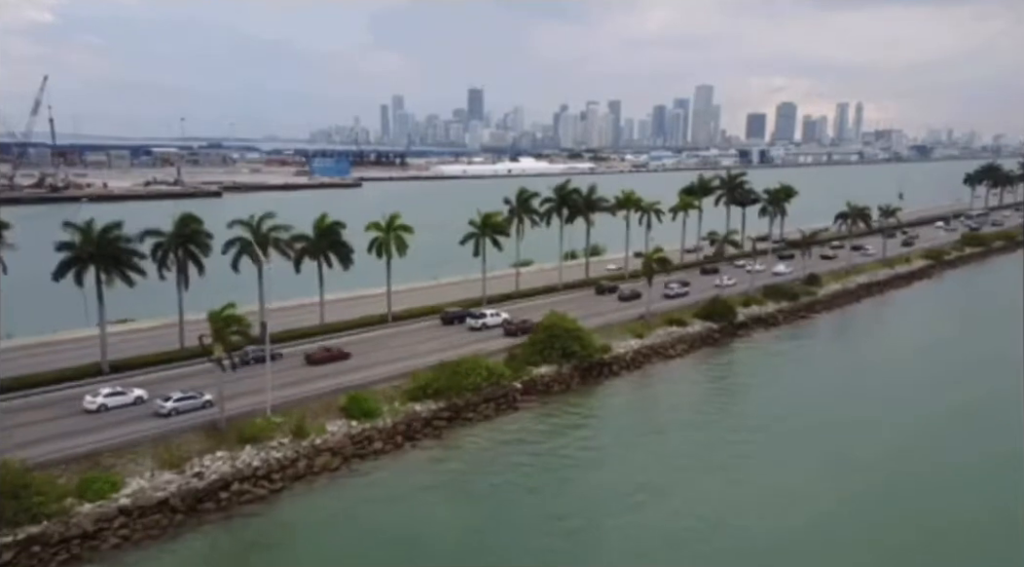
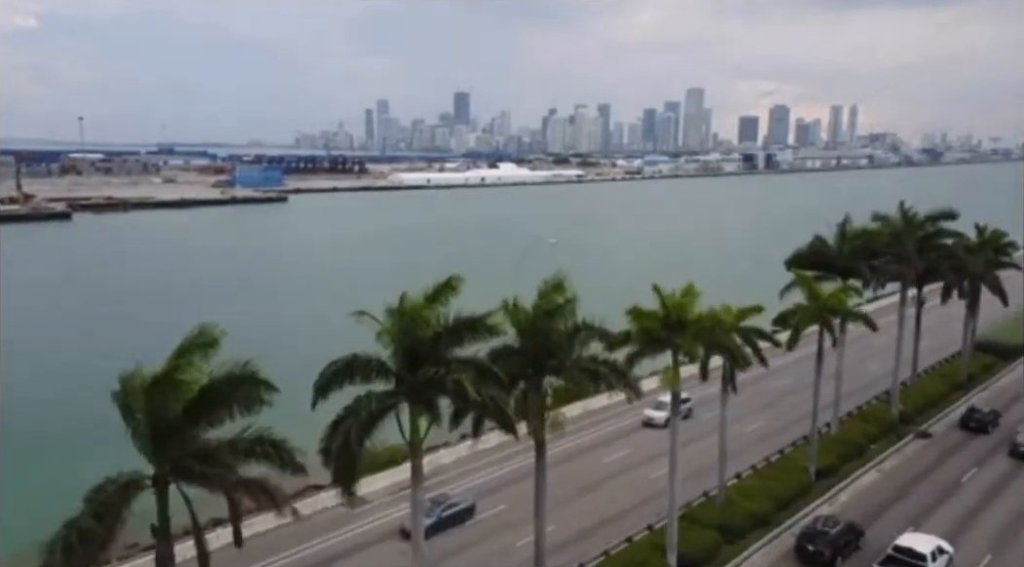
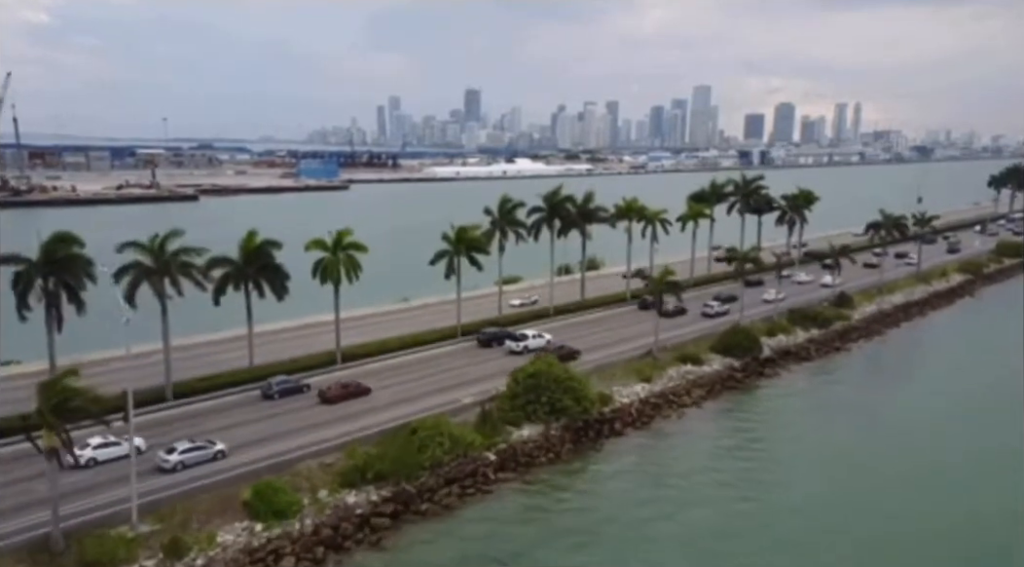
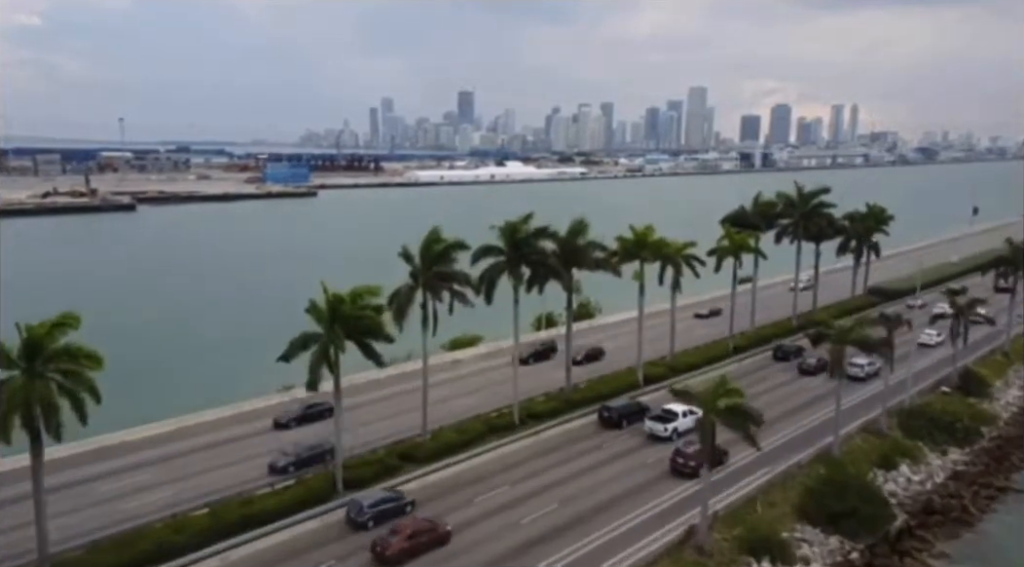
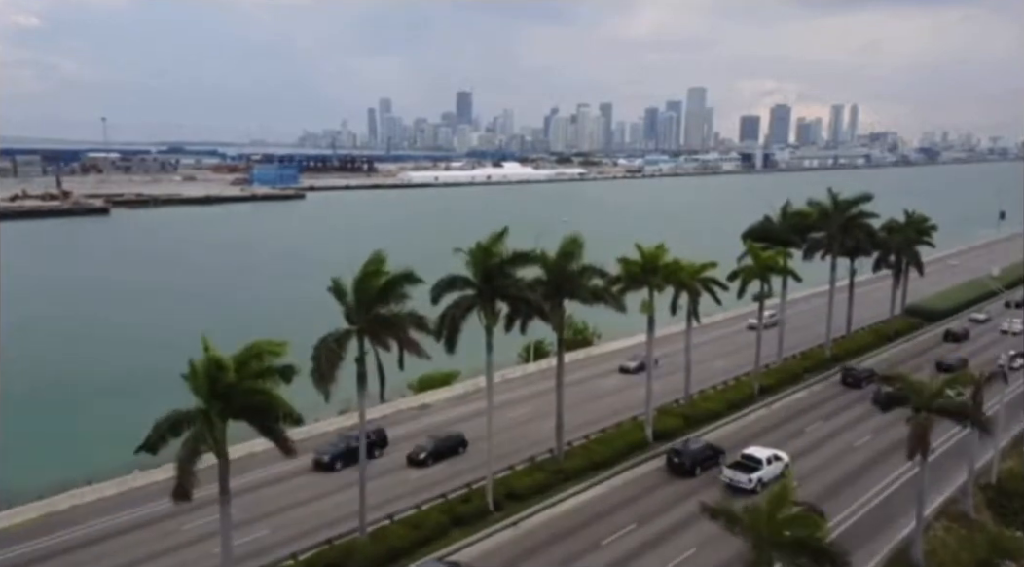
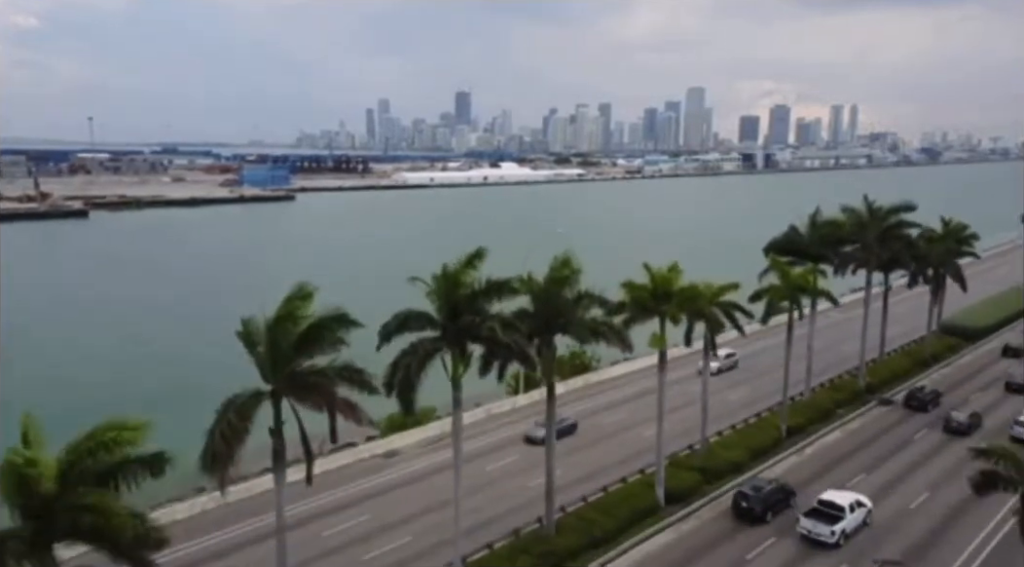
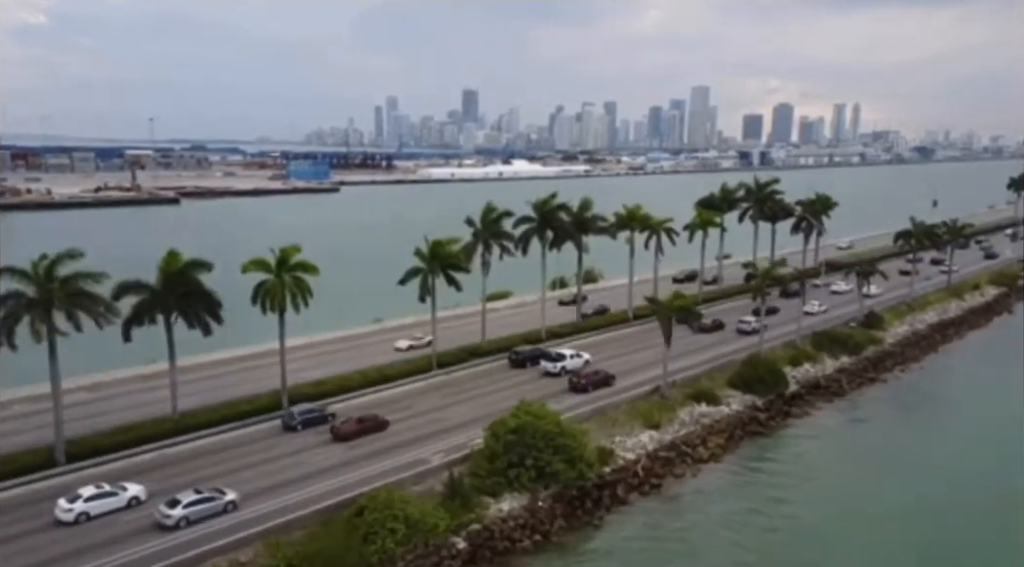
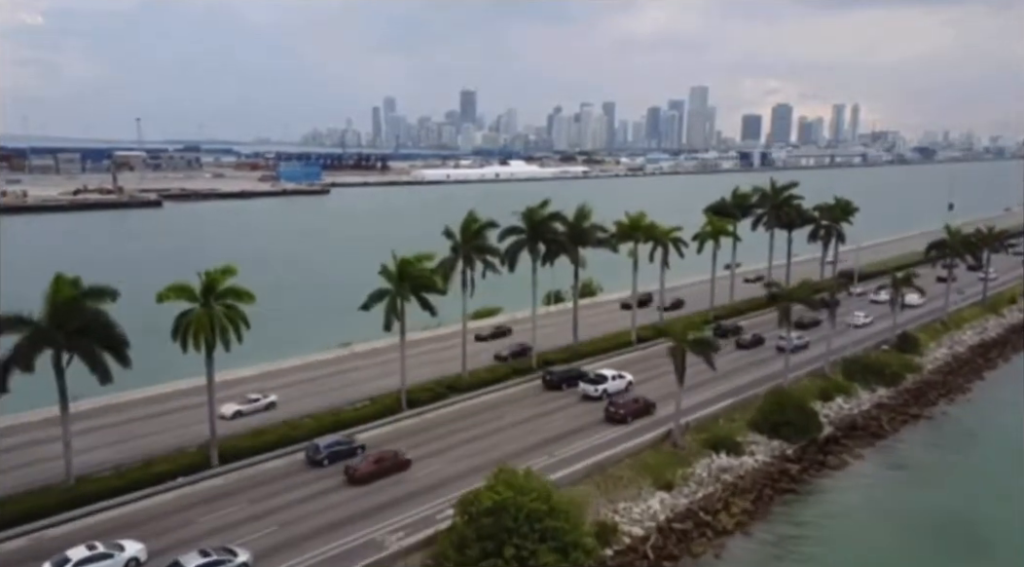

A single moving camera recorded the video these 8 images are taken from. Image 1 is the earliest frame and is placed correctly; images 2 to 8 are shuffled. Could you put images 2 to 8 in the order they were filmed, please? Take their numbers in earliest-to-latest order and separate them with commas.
3, 7, 8, 4, 5, 6, 2
